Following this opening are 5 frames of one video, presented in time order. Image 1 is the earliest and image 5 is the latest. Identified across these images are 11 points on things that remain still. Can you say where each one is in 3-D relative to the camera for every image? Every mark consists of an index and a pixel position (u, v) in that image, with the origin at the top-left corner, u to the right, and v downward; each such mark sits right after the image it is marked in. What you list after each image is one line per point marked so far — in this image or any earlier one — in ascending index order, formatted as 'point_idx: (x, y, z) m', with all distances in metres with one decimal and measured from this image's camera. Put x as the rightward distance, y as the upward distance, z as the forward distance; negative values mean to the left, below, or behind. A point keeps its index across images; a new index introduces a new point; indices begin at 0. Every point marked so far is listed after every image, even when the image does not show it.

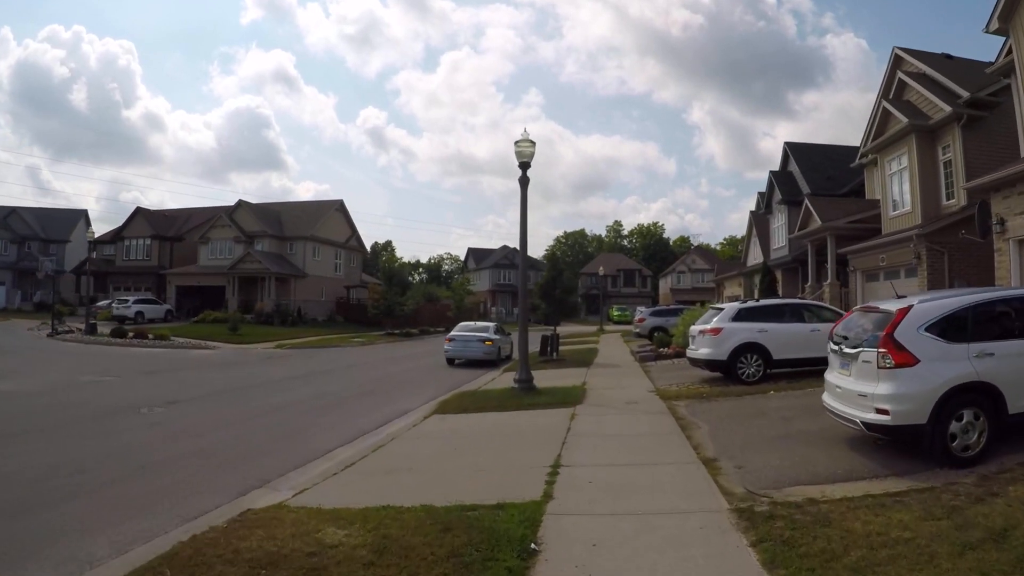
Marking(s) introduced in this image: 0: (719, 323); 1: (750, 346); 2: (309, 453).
0: (+4.0, -0.7, +13.3) m
1: (+4.6, -1.1, +13.3) m
2: (-2.8, -2.3, +9.6) m
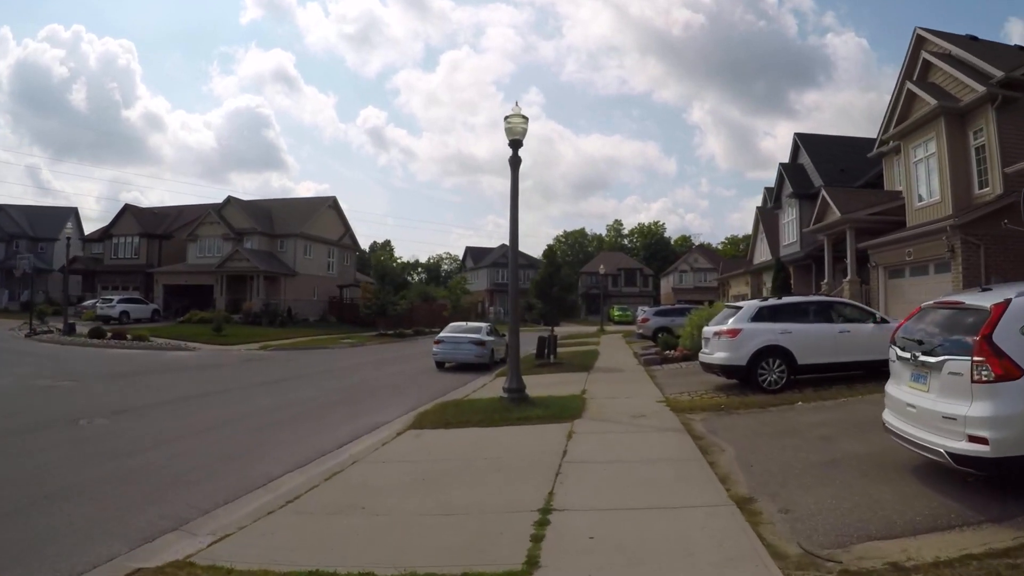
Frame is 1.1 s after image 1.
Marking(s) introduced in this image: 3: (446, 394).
0: (+3.8, -0.6, +11.7) m
1: (+4.4, -1.1, +11.7) m
2: (-3.0, -2.2, +8.0) m
3: (-1.4, -2.3, +14.4) m
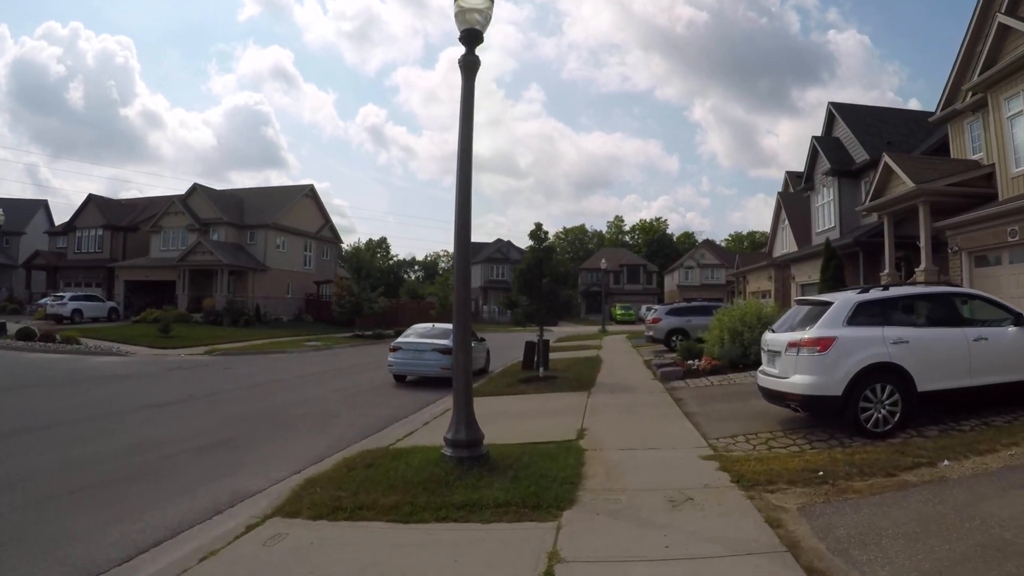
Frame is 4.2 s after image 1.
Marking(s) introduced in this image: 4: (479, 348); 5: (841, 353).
0: (+3.3, -0.5, +7.3) m
1: (+3.9, -0.9, +7.4) m
2: (-3.4, -2.1, +3.6) m
3: (-1.9, -2.1, +10.1) m
4: (-0.7, -1.4, +16.0) m
5: (+3.4, -0.7, +7.2) m
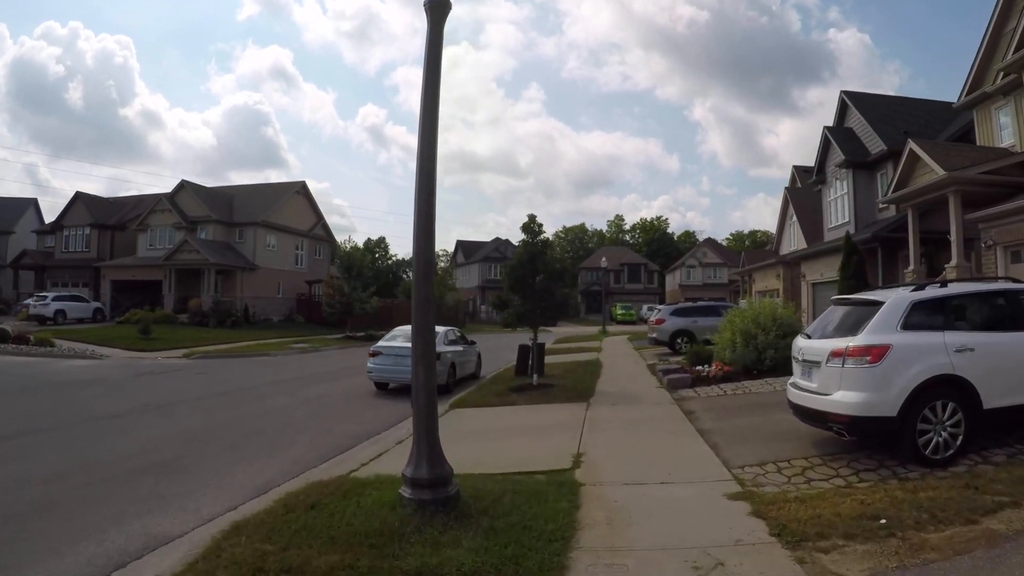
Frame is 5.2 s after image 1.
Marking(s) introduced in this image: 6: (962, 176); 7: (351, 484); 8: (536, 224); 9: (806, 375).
0: (+3.1, -0.4, +6.0) m
1: (+3.7, -0.8, +6.0) m
2: (-3.6, -2.0, +2.3) m
3: (-2.1, -2.0, +8.7) m
4: (-0.9, -1.4, +14.7) m
5: (+3.2, -0.6, +5.8) m
6: (+9.1, +2.2, +14.0) m
7: (-1.4, -1.7, +6.2) m
8: (+0.5, +1.3, +13.5) m
9: (+2.8, -0.8, +6.5) m
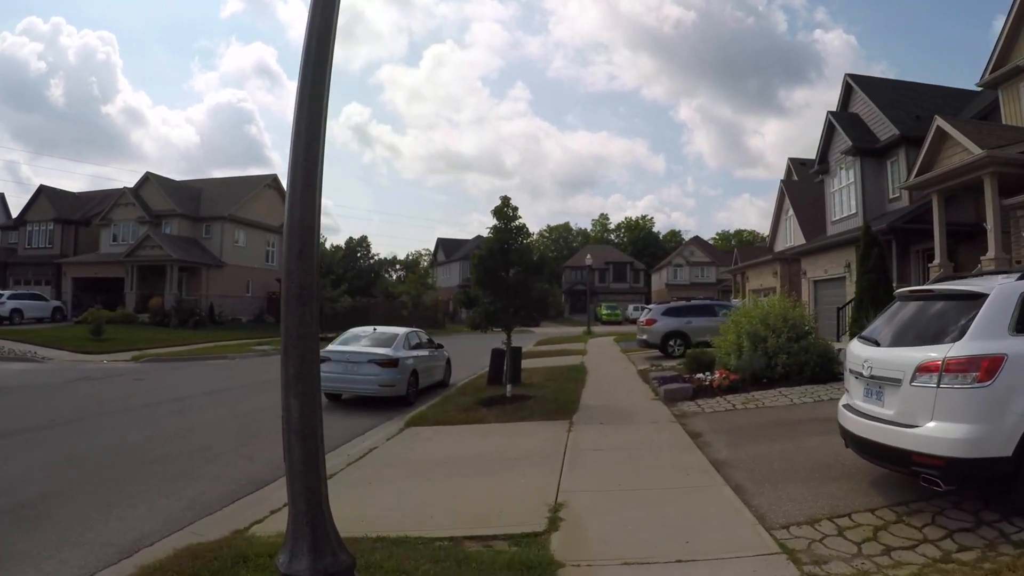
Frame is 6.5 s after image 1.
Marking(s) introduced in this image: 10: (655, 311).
0: (+2.8, -0.3, +4.2) m
1: (+3.4, -0.8, +4.3) m
2: (-3.9, -1.9, +0.4) m
3: (-2.5, -2.0, +6.8) m
4: (-1.4, -1.3, +12.8) m
5: (+2.9, -0.6, +4.0) m
6: (+8.6, +2.3, +12.3) m
7: (-1.7, -1.6, +4.3) m
8: (0.0, +1.3, +11.7) m
9: (+2.5, -0.7, +4.7) m
10: (+3.8, -0.6, +18.4) m
